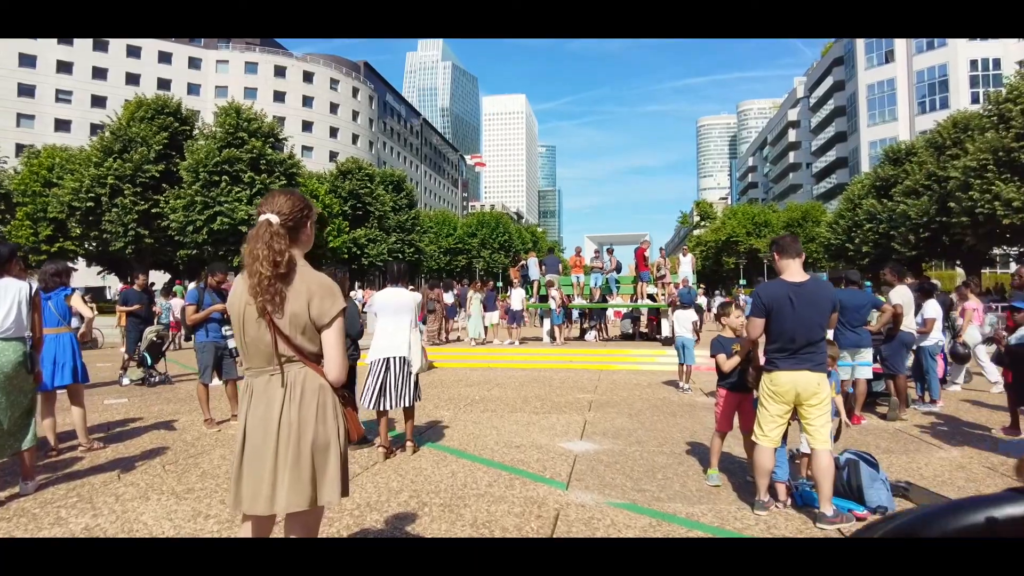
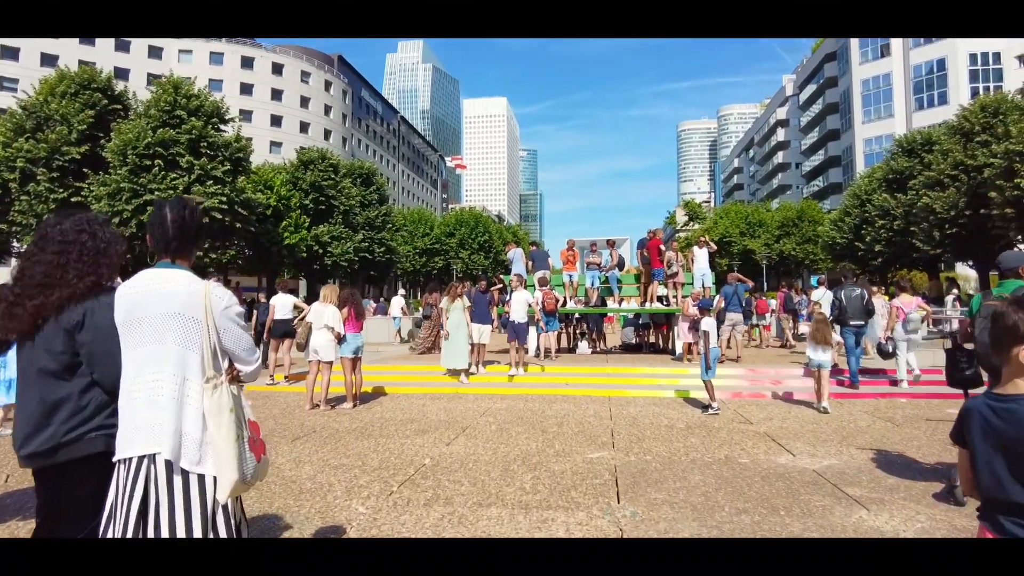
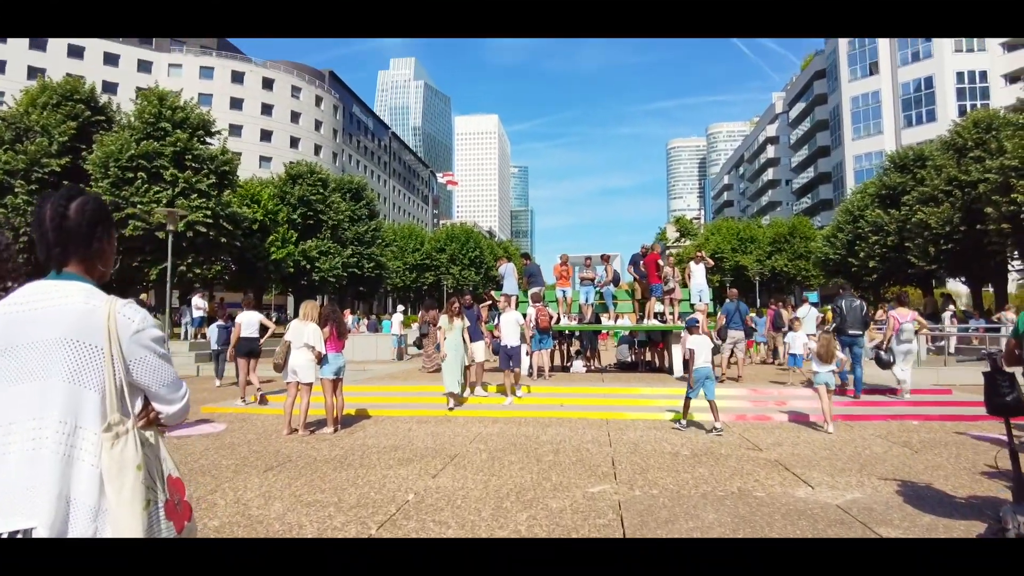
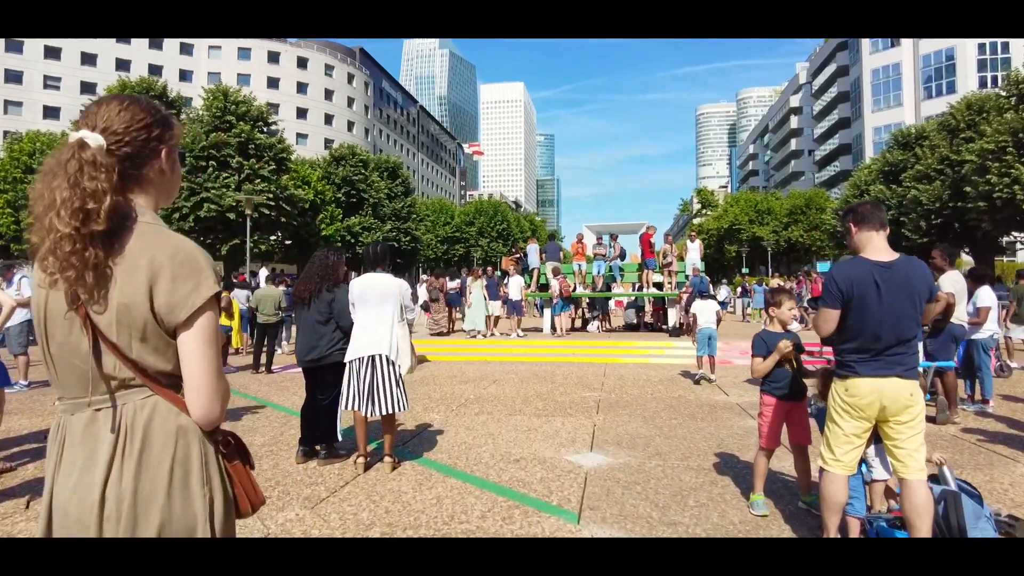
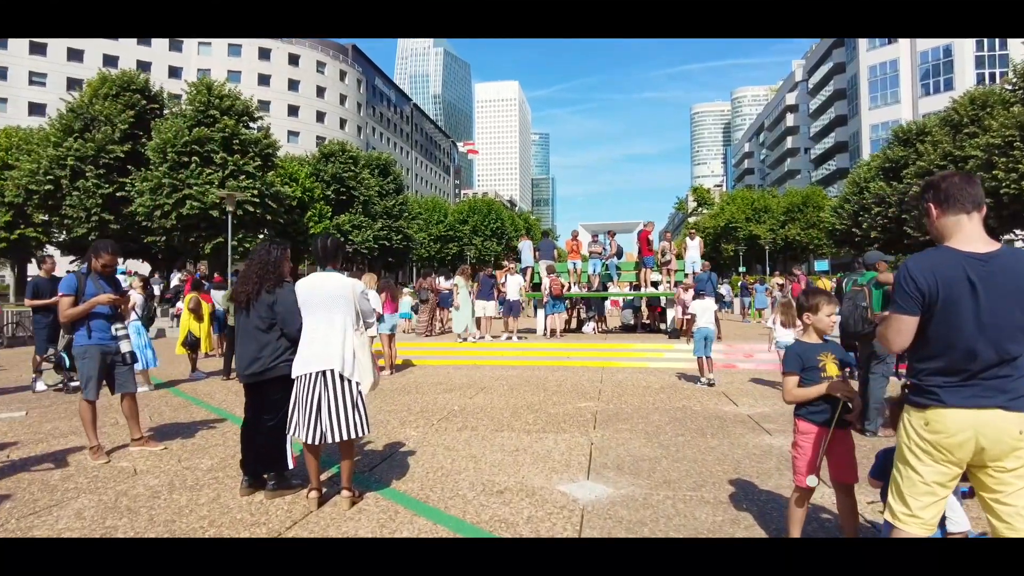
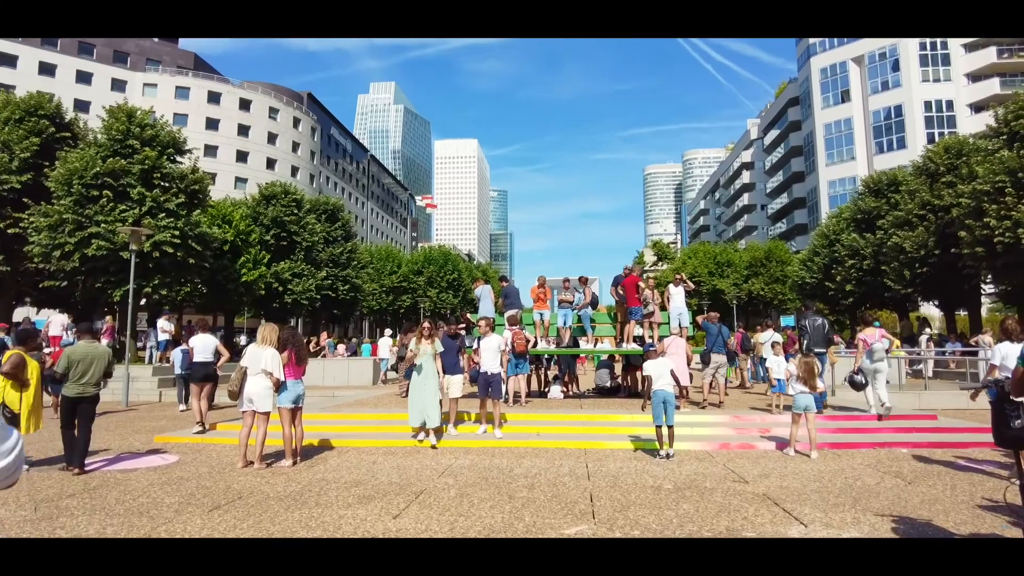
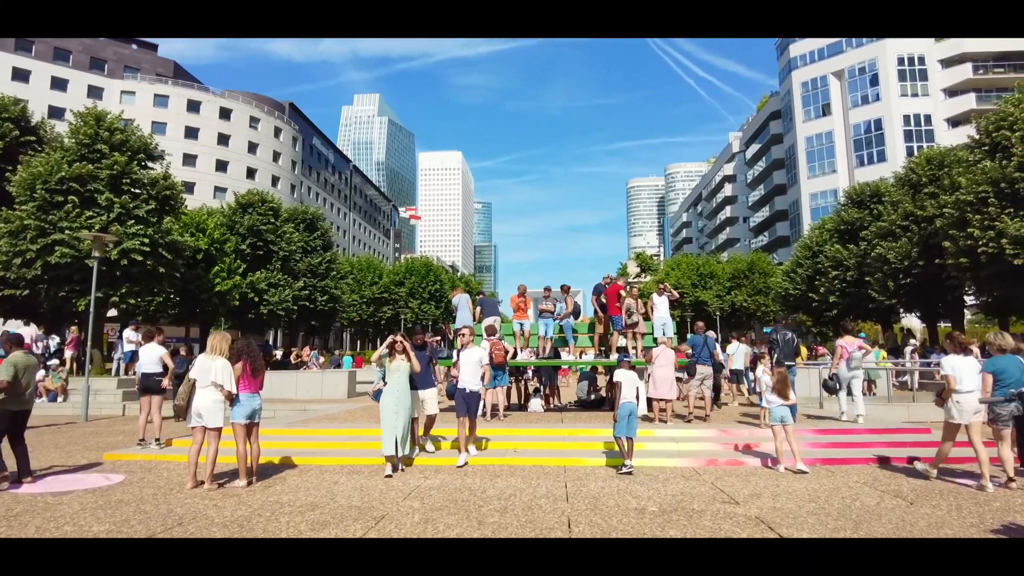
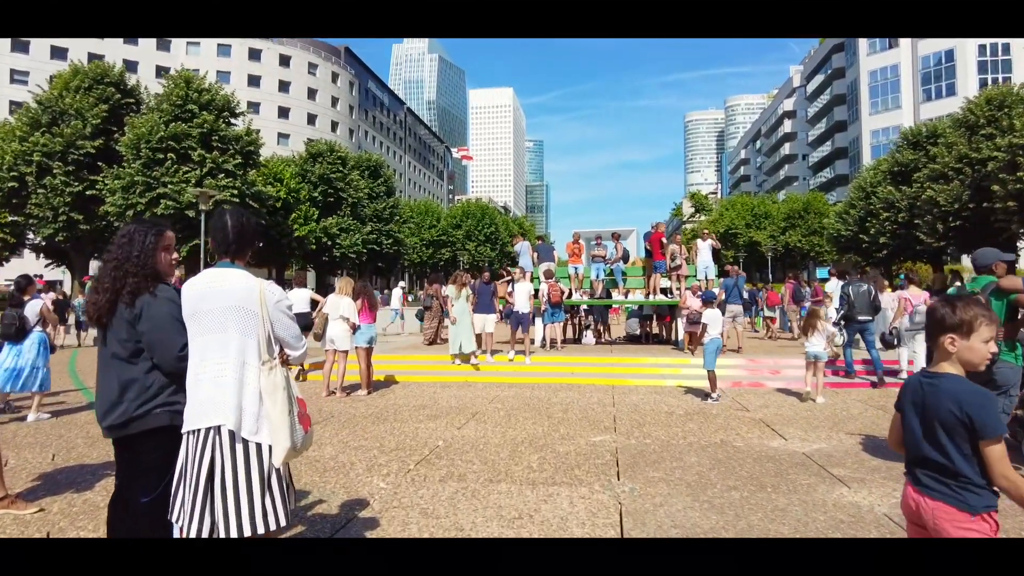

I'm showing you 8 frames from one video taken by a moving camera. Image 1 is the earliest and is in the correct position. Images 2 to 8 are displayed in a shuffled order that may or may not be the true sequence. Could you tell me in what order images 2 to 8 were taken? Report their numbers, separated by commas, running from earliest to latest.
4, 5, 8, 2, 3, 6, 7
